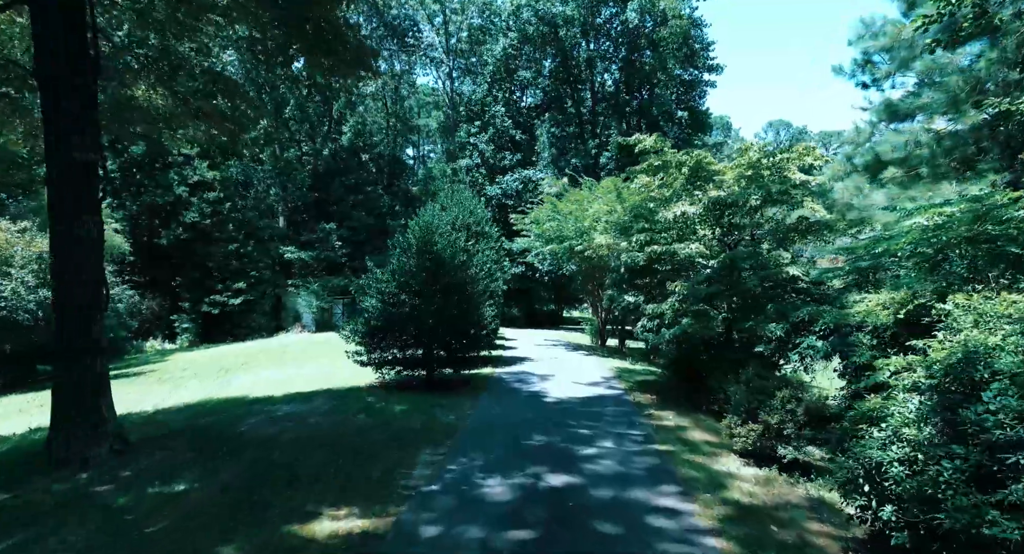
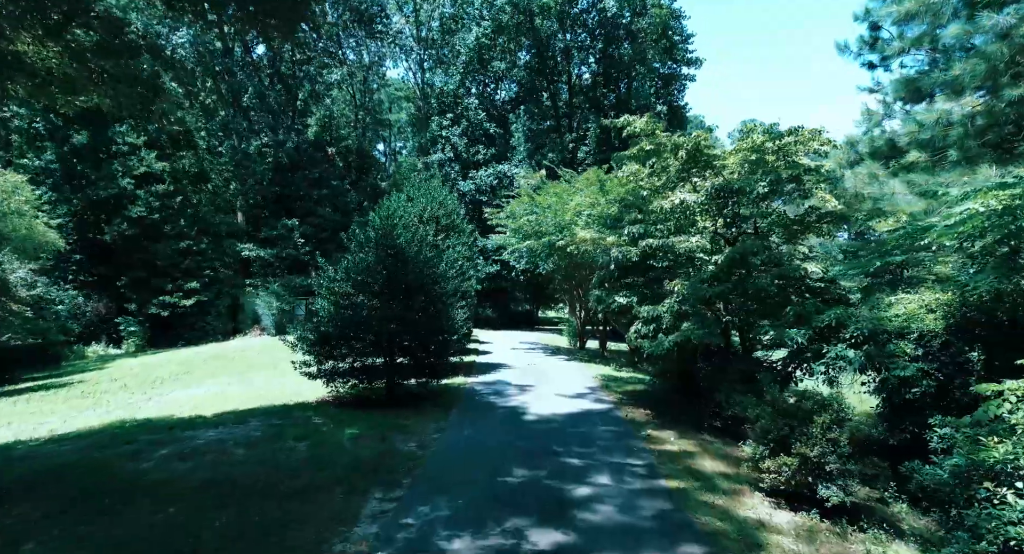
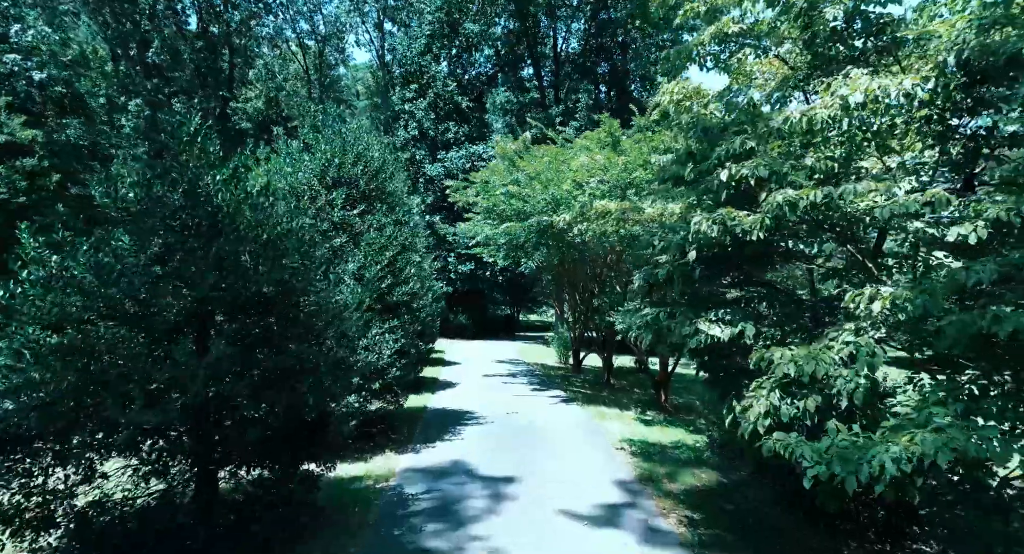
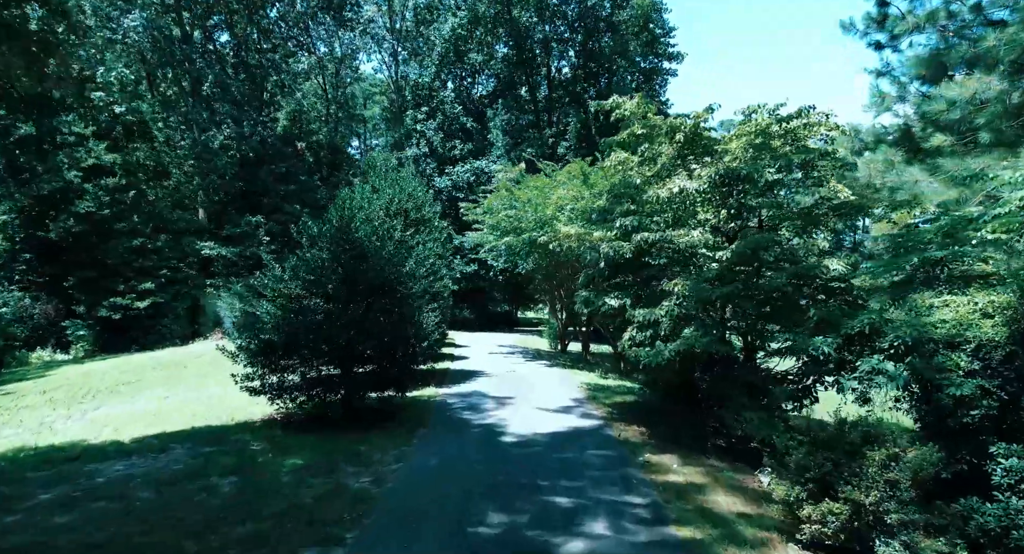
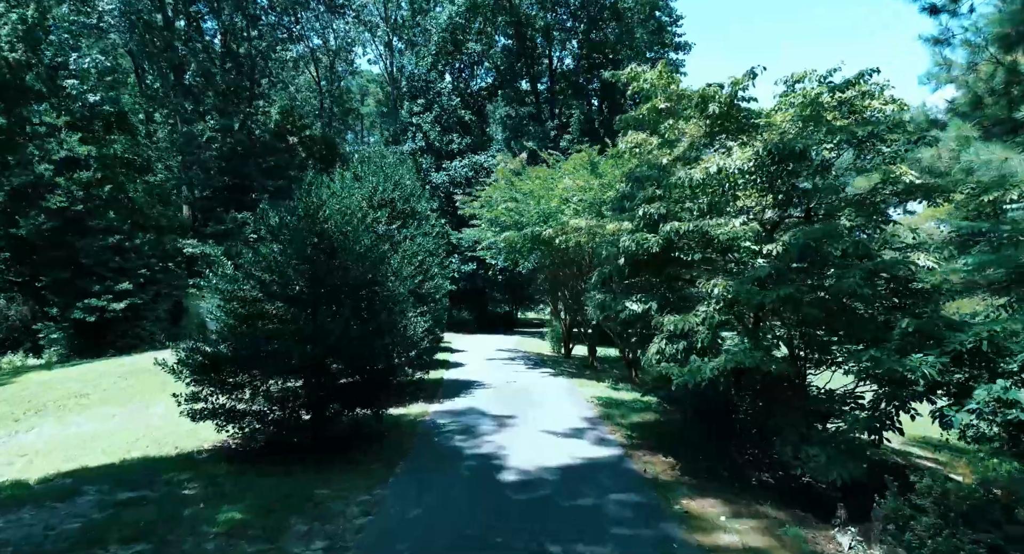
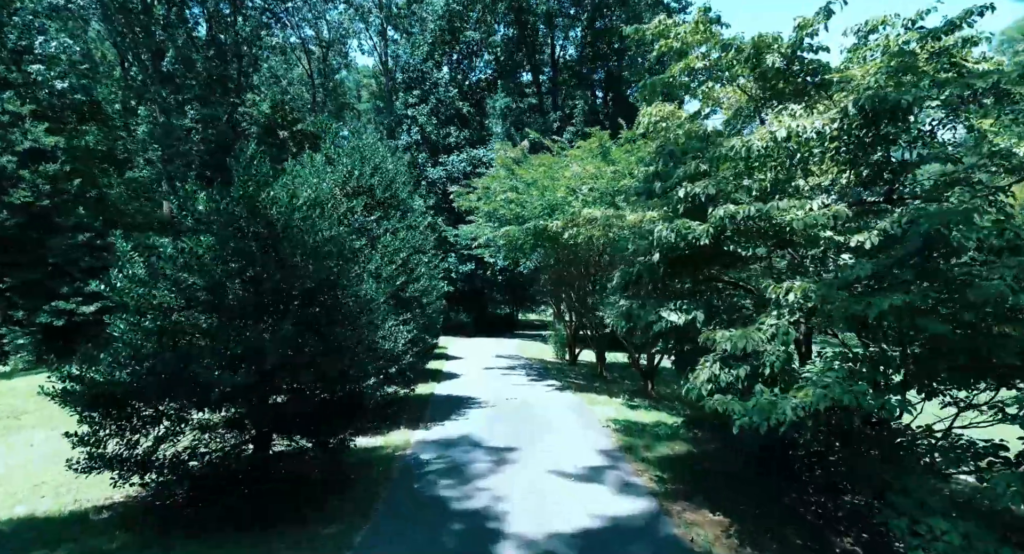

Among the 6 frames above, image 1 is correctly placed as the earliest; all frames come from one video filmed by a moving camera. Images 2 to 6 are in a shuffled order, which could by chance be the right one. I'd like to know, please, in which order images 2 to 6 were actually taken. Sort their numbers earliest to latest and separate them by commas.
2, 4, 5, 6, 3
